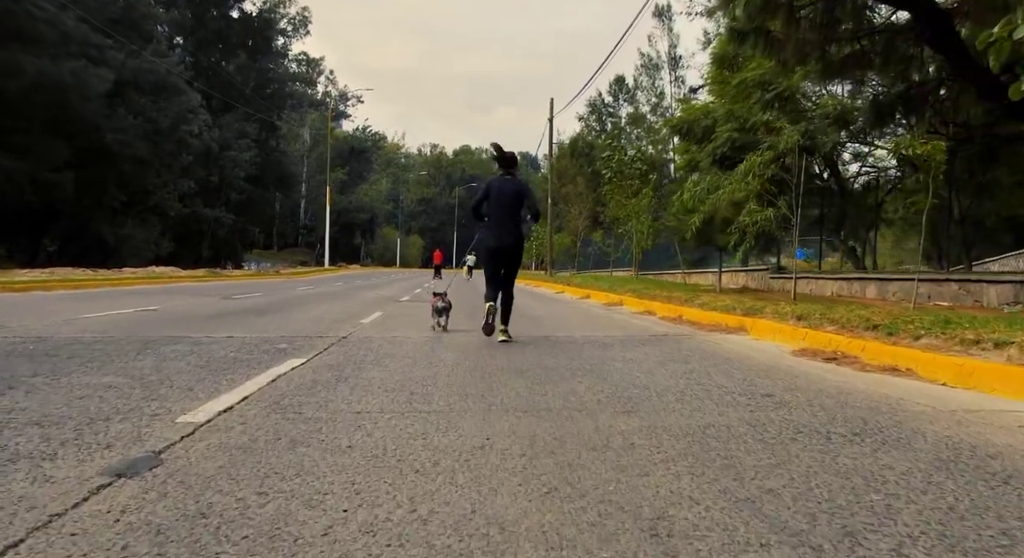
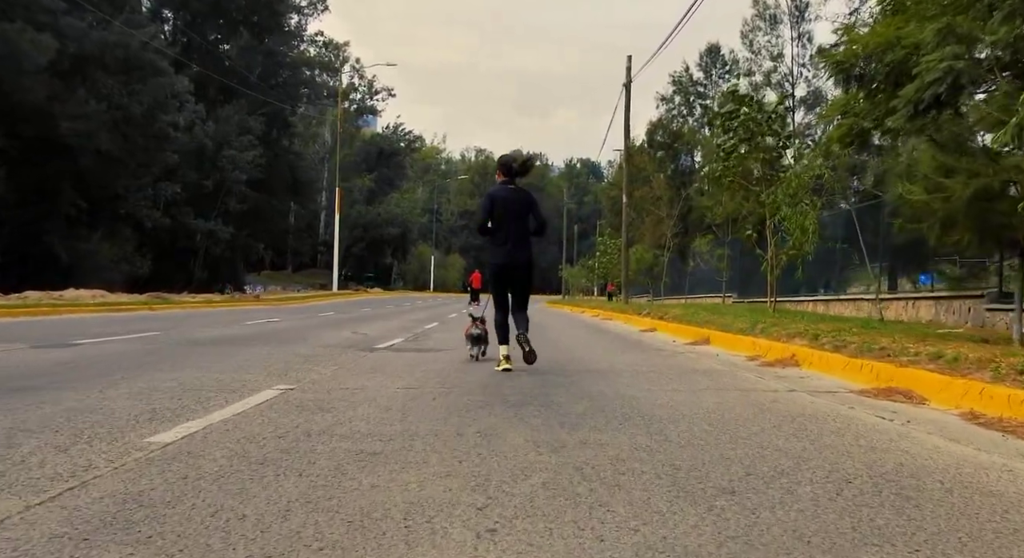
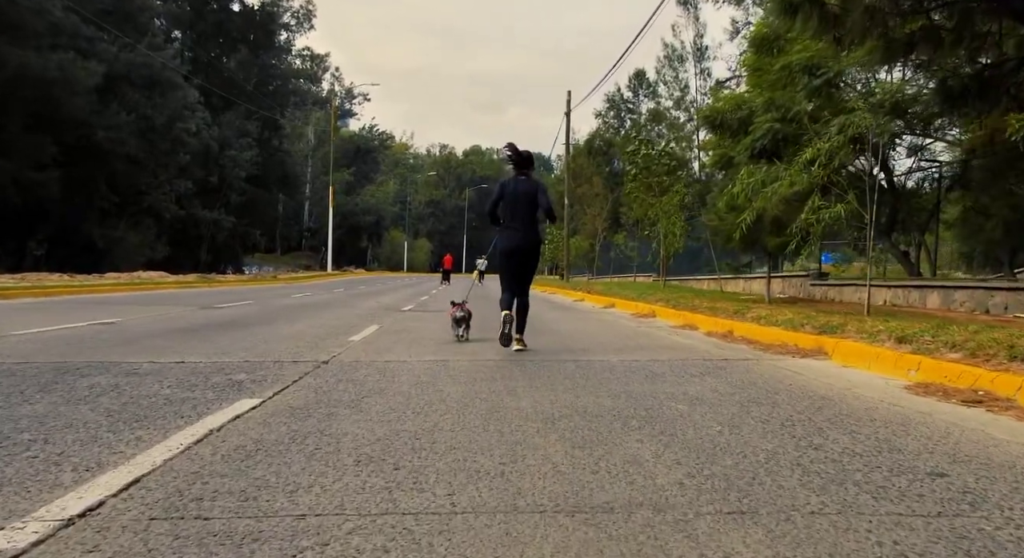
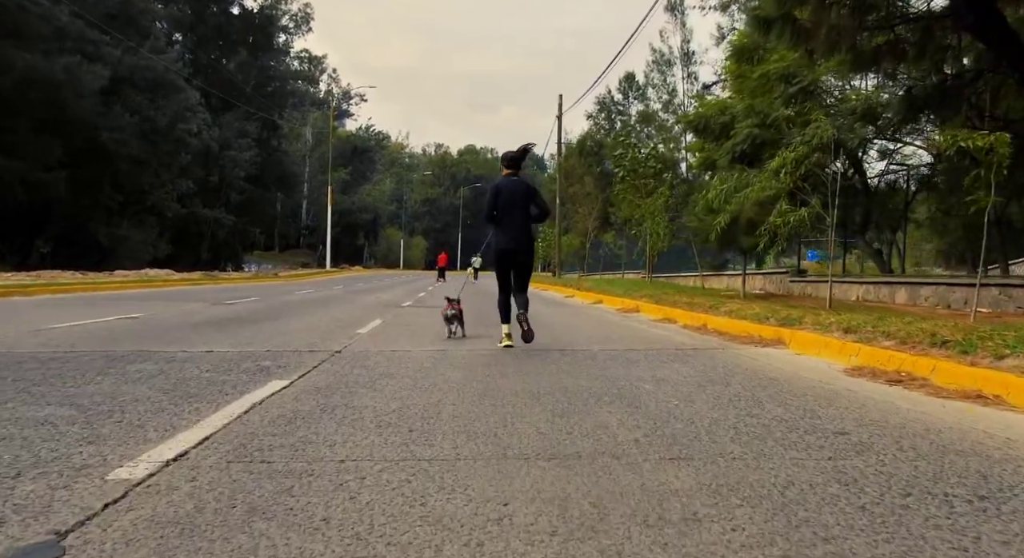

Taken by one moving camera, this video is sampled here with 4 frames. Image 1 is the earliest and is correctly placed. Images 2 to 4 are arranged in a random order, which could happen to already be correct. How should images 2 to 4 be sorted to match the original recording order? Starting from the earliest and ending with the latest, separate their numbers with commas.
4, 3, 2
